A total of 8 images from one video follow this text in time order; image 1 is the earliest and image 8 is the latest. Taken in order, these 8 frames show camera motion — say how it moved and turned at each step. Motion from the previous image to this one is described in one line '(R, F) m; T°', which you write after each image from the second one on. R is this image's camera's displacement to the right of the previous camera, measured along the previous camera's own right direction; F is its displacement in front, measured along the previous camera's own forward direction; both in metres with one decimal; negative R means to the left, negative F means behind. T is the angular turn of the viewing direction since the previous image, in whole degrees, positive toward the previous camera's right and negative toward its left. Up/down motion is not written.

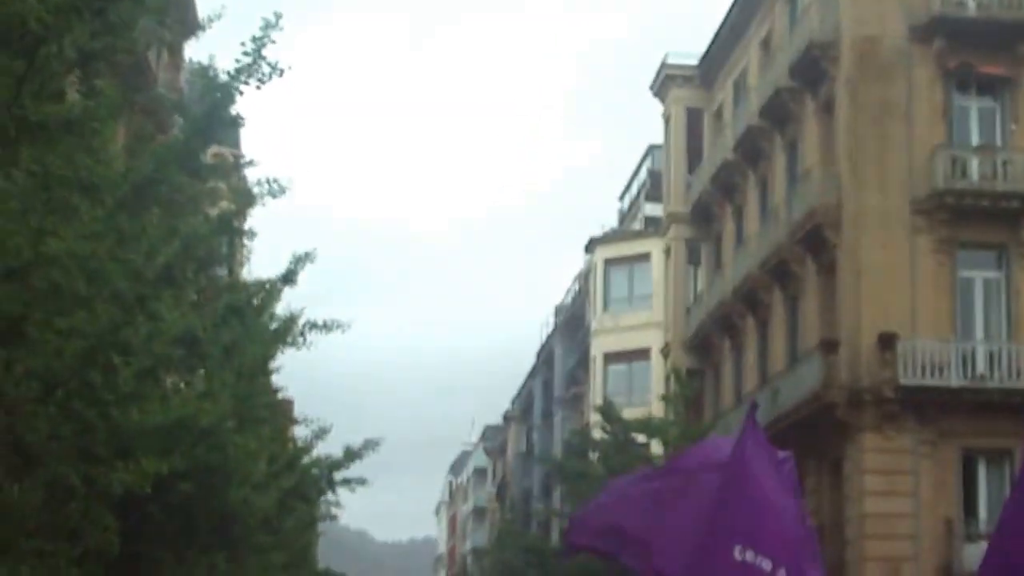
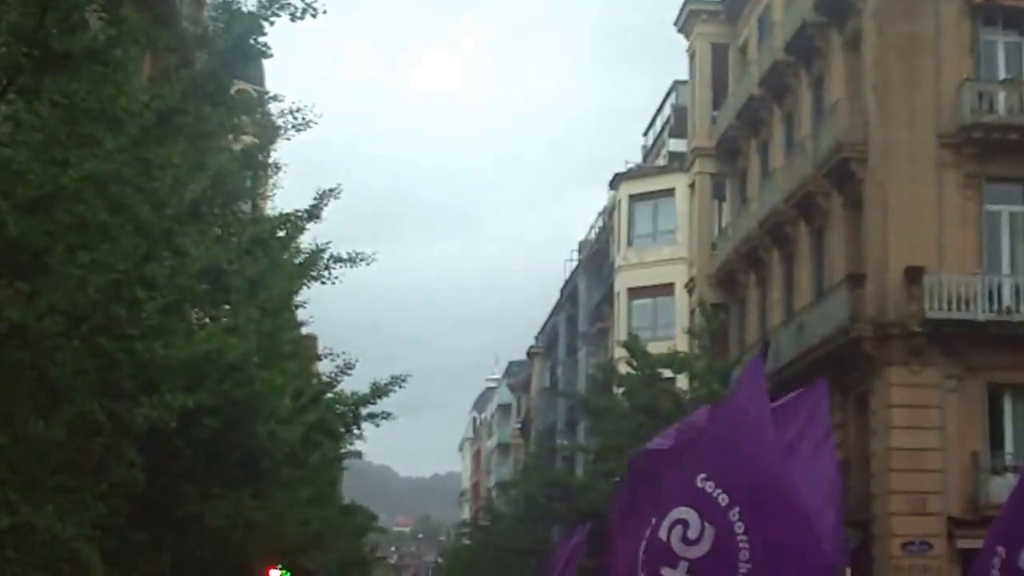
(0.0, 0.0) m; -1°
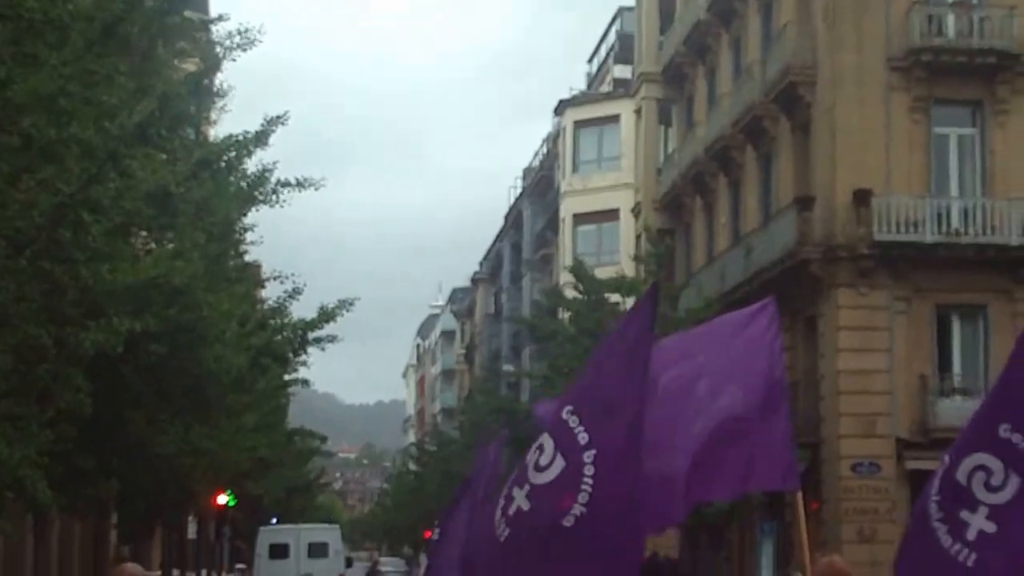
(-0.1, +0.2) m; +2°
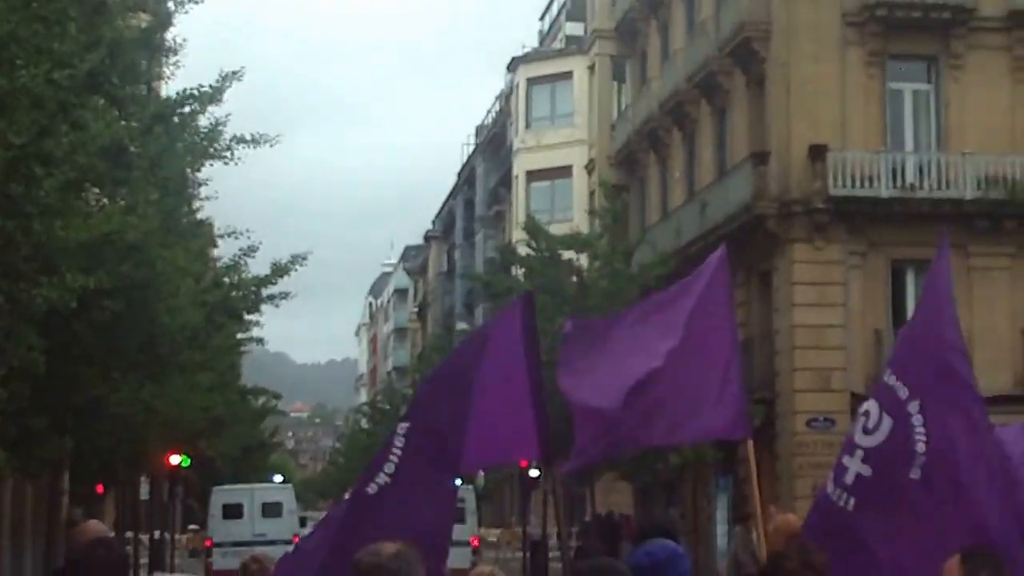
(-0.1, +0.1) m; +2°
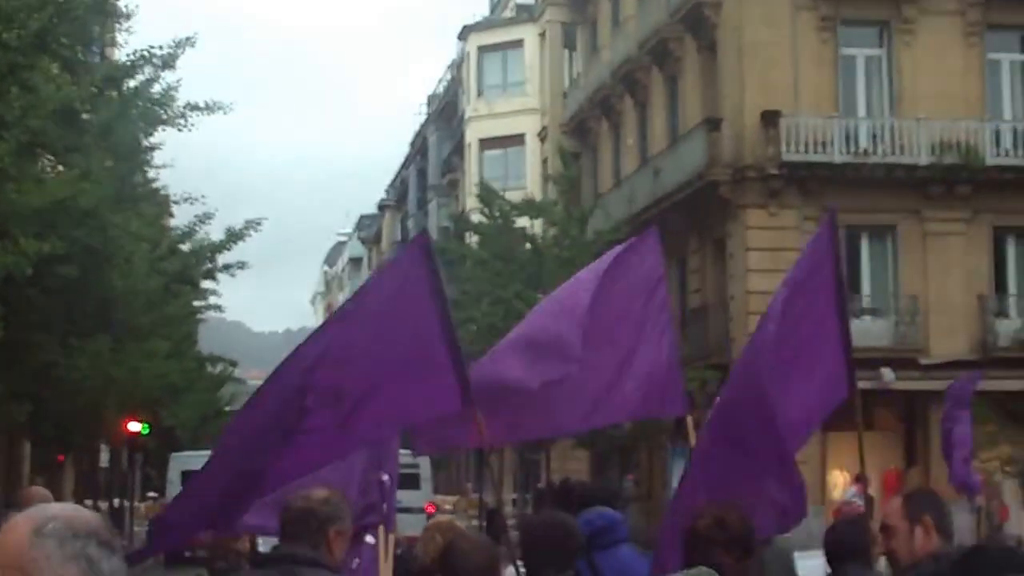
(-0.1, 0.0) m; +2°
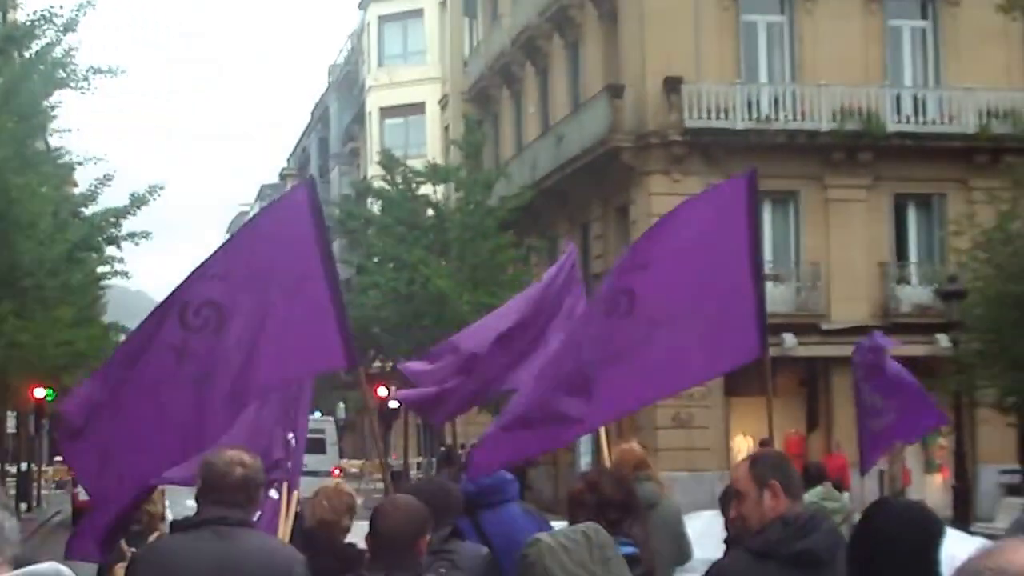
(-0.1, +0.1) m; +4°
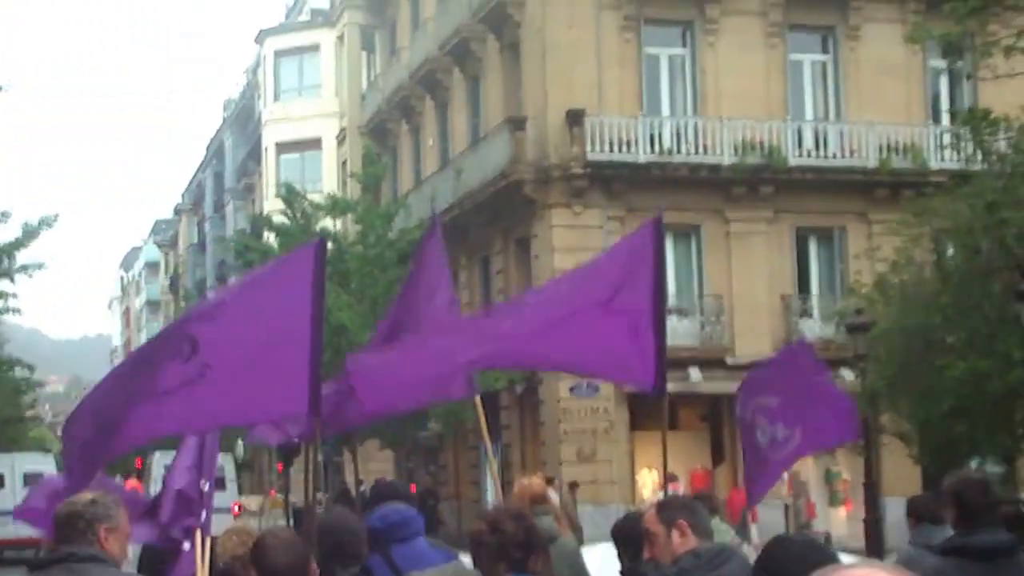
(-0.1, +0.4) m; +4°
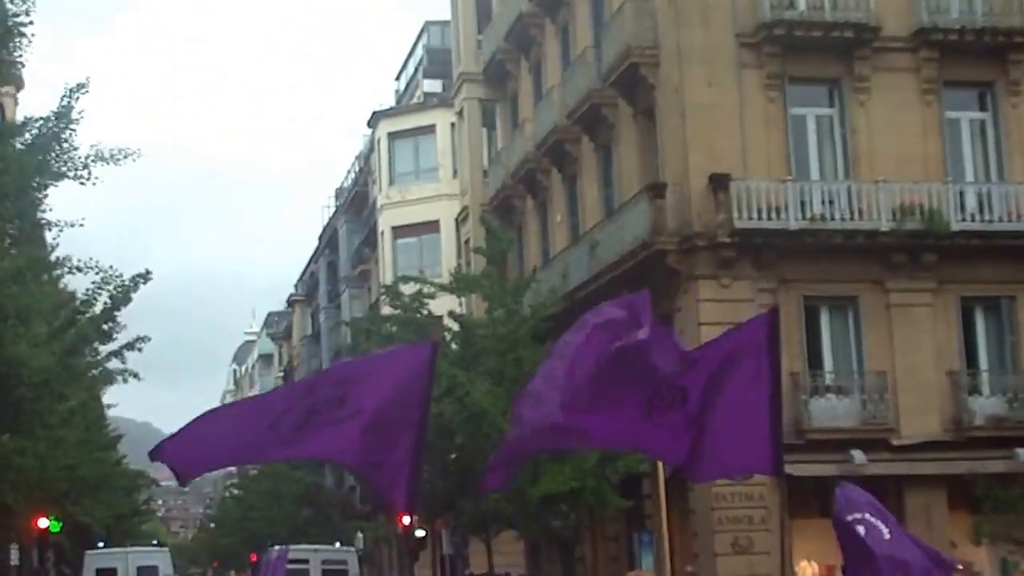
(-0.6, +1.8) m; -4°
